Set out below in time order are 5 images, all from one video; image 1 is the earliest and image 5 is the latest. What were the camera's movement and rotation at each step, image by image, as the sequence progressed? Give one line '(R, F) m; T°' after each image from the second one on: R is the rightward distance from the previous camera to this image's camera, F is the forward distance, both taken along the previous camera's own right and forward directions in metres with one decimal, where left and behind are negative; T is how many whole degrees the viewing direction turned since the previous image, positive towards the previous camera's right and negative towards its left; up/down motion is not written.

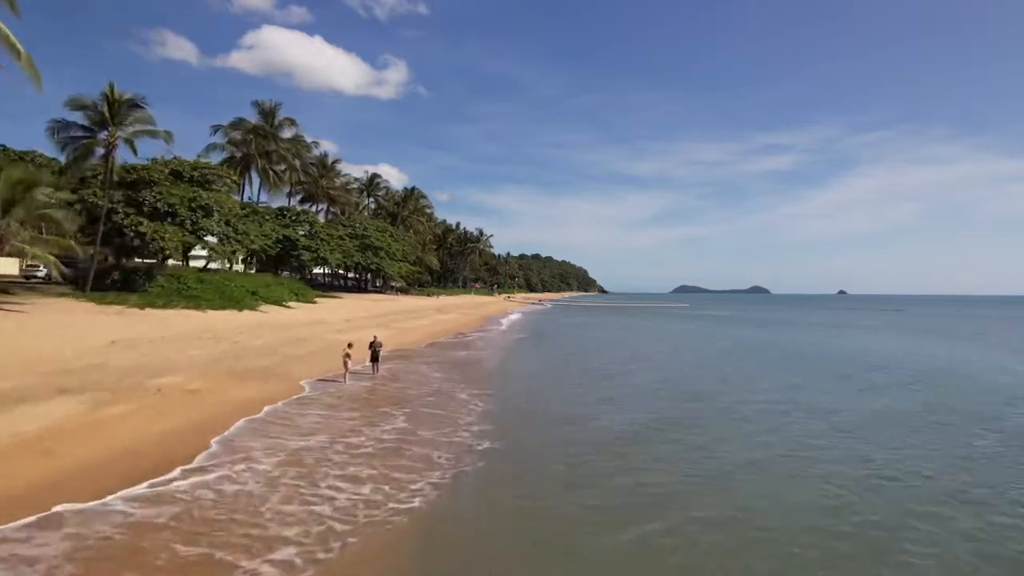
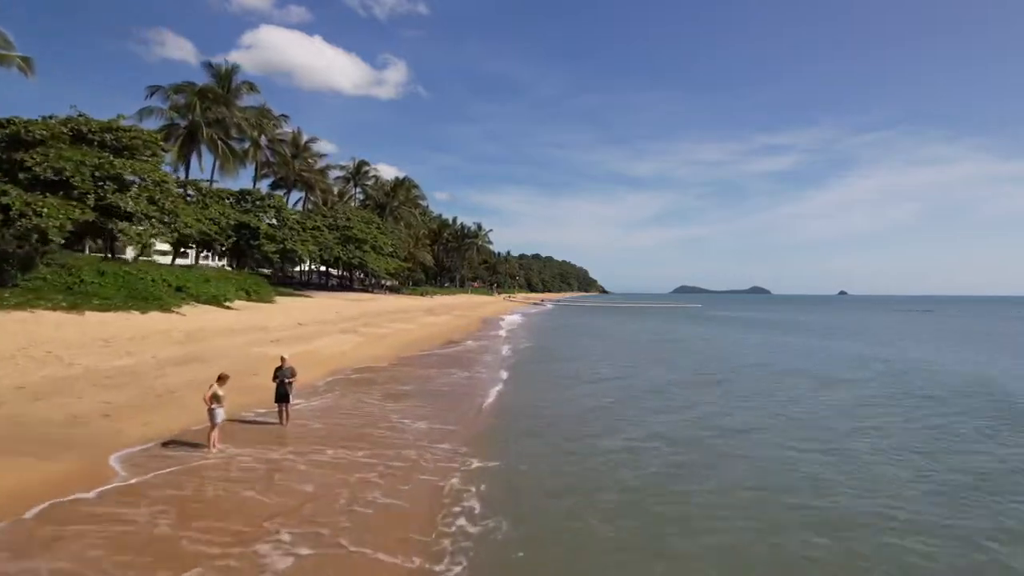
(-0.1, +6.3) m; 0°
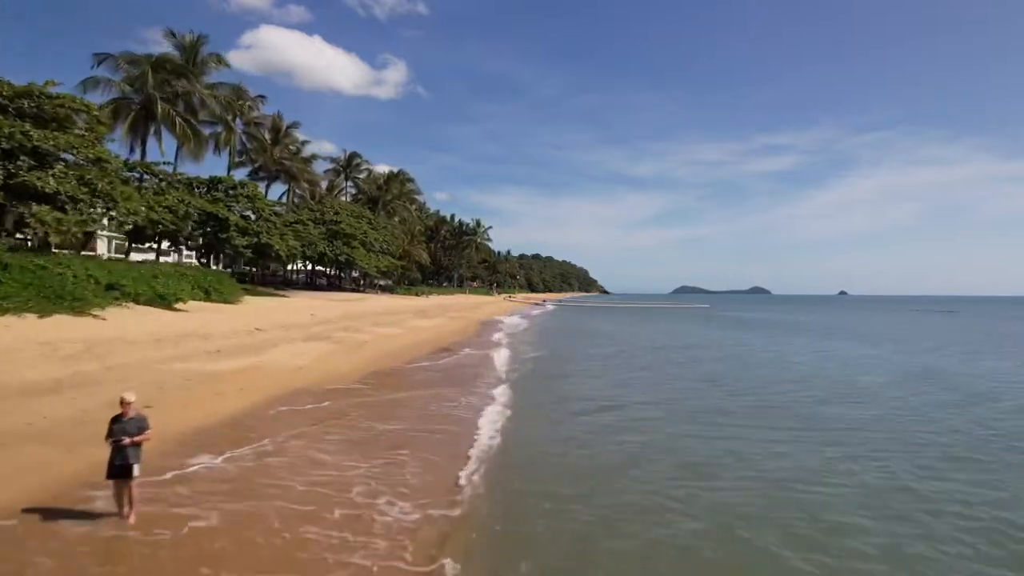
(-0.1, +3.7) m; 0°
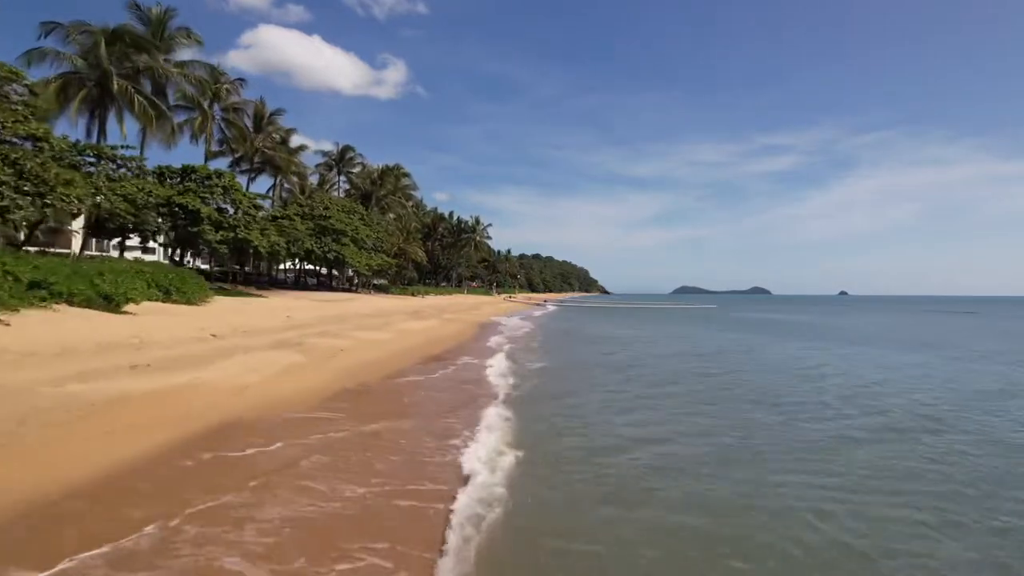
(-0.1, +2.8) m; 0°
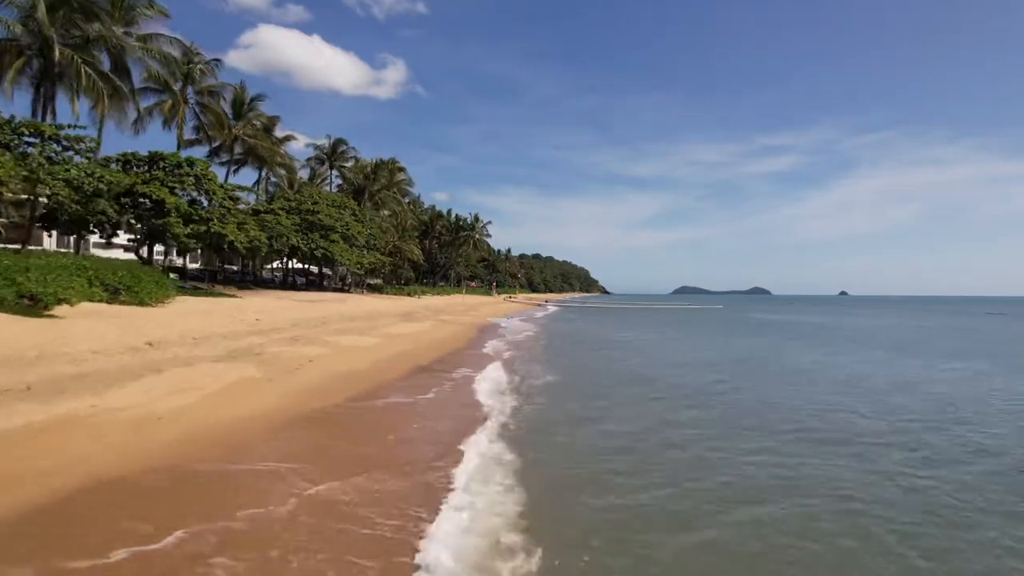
(0.0, +2.8) m; 0°
